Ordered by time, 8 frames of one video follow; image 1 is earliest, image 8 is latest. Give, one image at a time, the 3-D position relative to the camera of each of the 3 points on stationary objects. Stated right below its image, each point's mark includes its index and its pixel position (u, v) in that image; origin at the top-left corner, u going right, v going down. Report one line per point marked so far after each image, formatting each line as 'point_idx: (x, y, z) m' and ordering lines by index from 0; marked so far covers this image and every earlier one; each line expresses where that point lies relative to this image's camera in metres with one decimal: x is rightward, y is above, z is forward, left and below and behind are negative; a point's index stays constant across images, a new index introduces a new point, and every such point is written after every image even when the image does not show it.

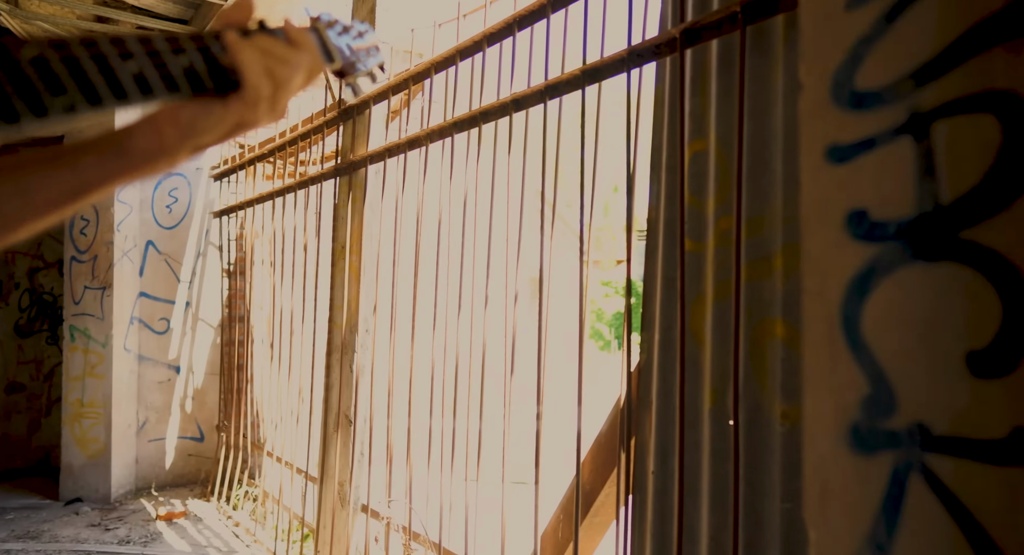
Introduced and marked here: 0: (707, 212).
0: (+0.5, +0.2, +1.6) m
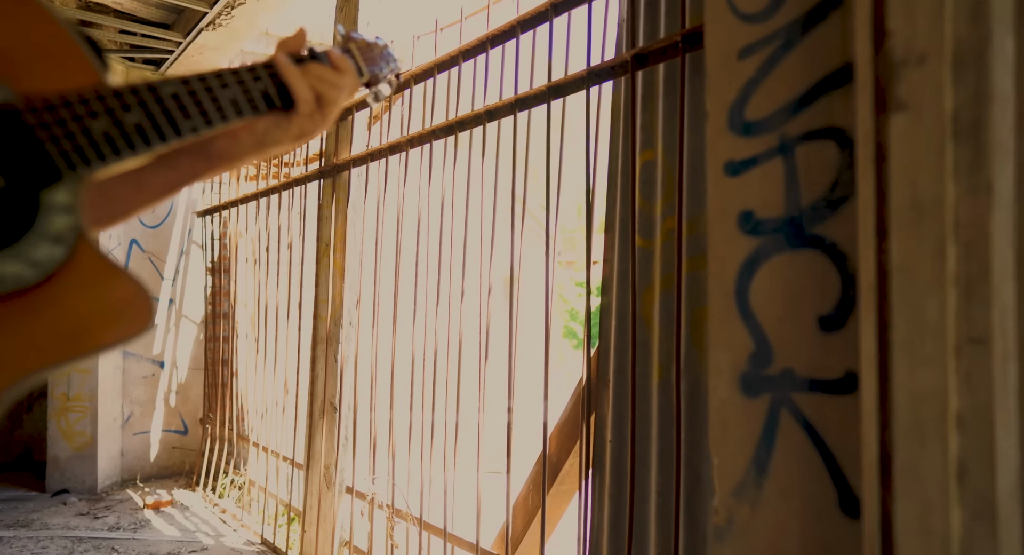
0: (+0.4, +0.2, +1.9) m
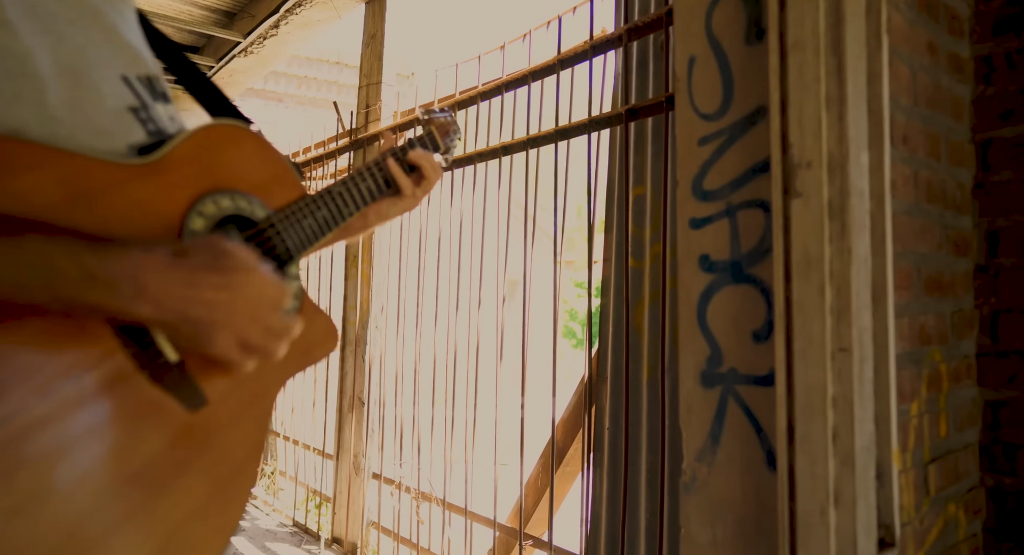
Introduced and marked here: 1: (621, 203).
0: (+0.5, +0.1, +2.3) m
1: (+0.4, +0.3, +2.4) m
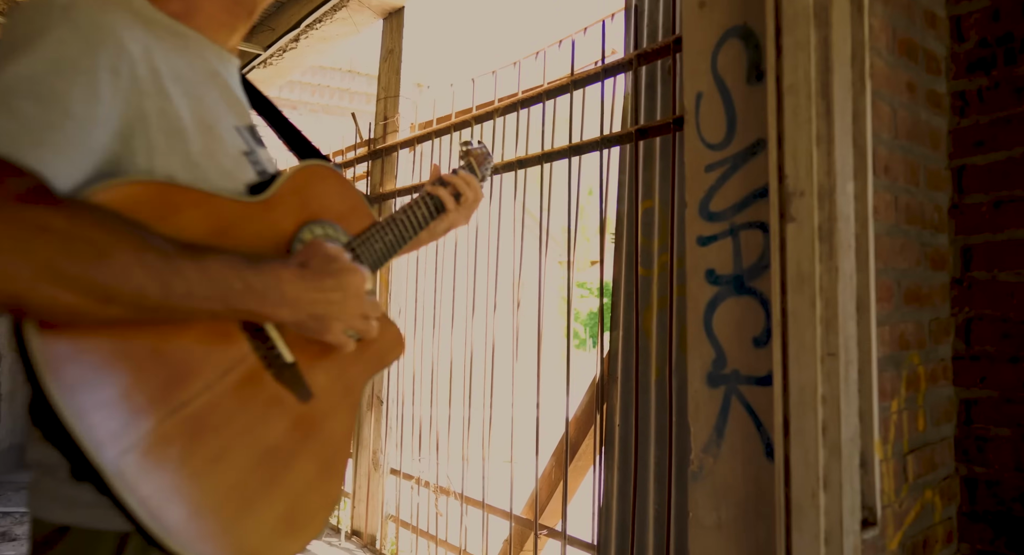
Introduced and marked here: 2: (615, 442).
0: (+0.5, +0.1, +2.5) m
1: (+0.5, +0.2, +2.6) m
2: (+0.4, -0.6, +2.6) m
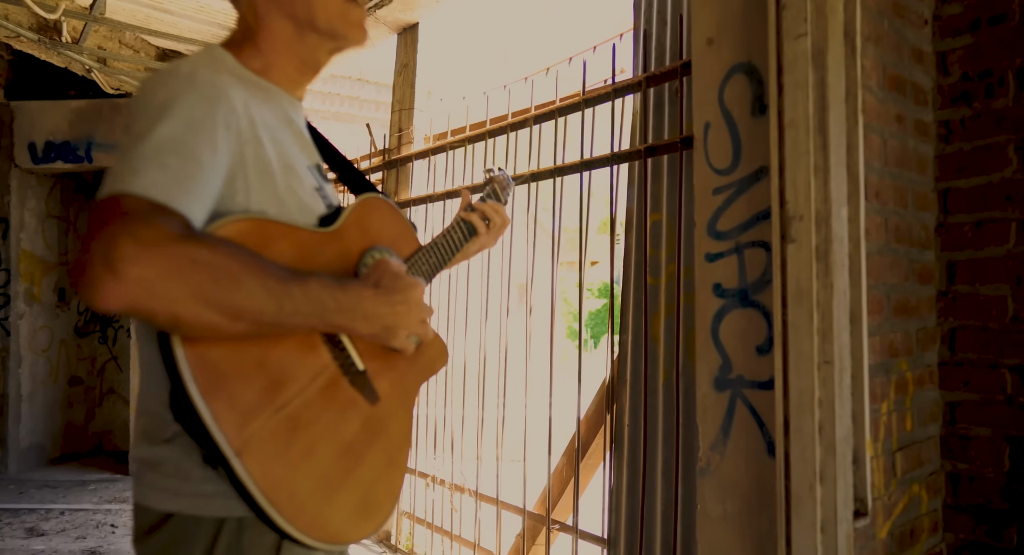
0: (+0.6, +0.1, +2.7) m
1: (+0.5, +0.2, +2.8) m
2: (+0.5, -0.7, +2.7) m
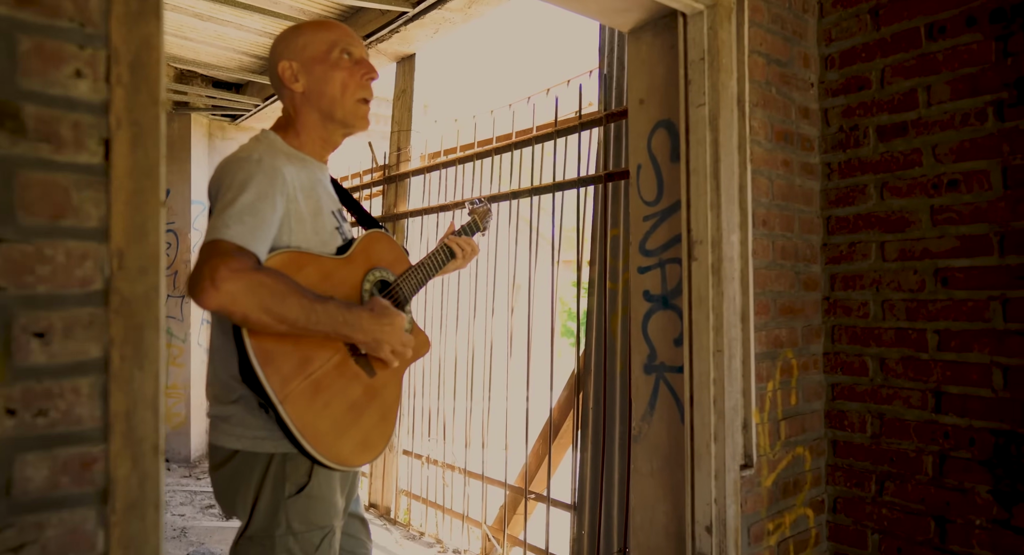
0: (+0.5, 0.0, +3.2) m
1: (+0.4, +0.2, +3.3) m
2: (+0.4, -0.7, +3.3) m
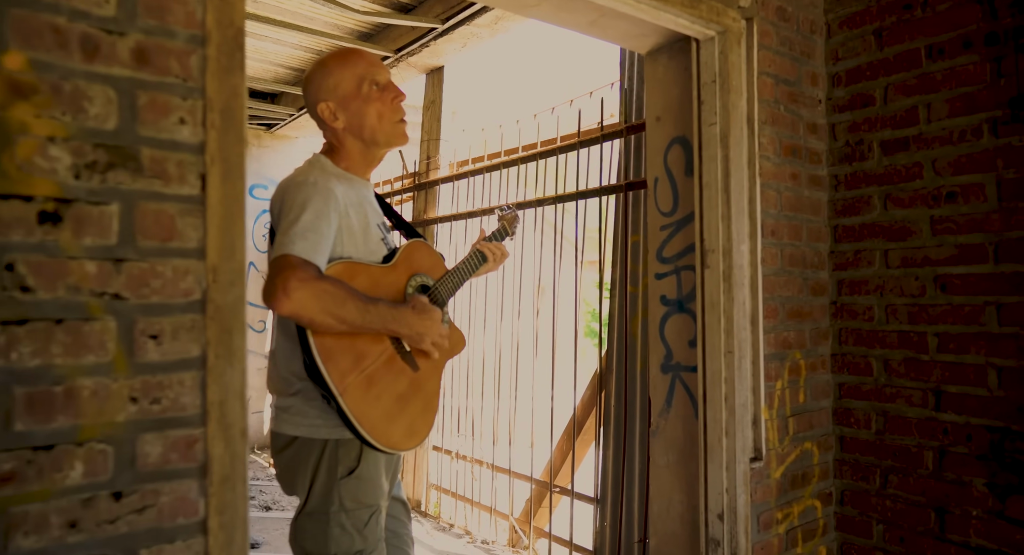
0: (+0.6, 0.0, +3.4) m
1: (+0.6, +0.1, +3.5) m
2: (+0.5, -0.7, +3.4) m
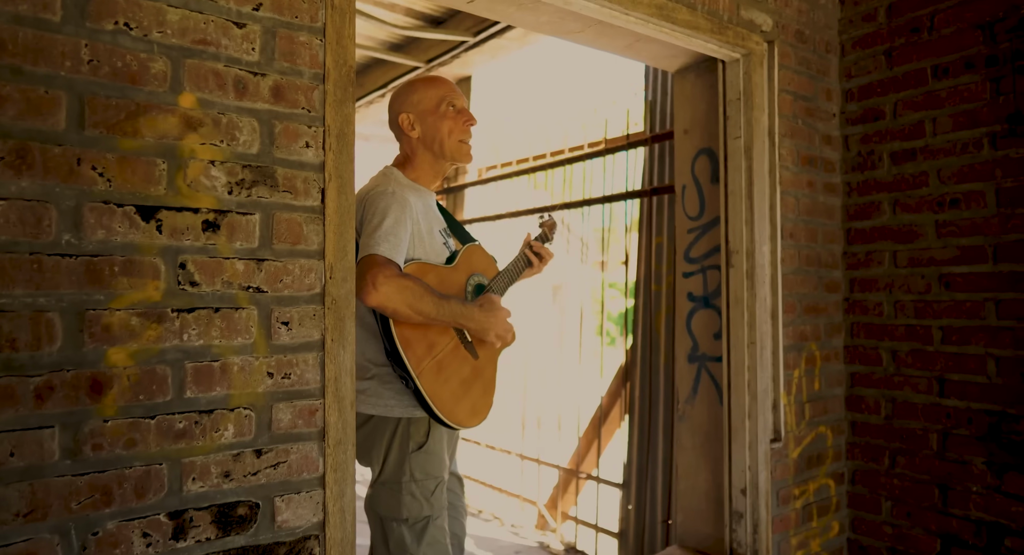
0: (+0.8, 0.0, +3.6) m
1: (+0.7, +0.2, +3.7) m
2: (+0.7, -0.7, +3.7) m
